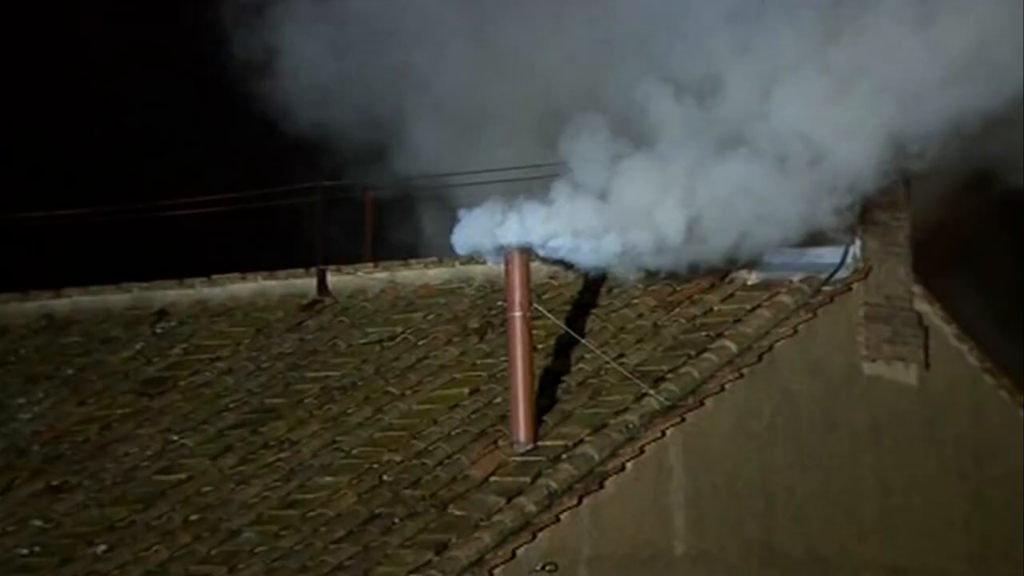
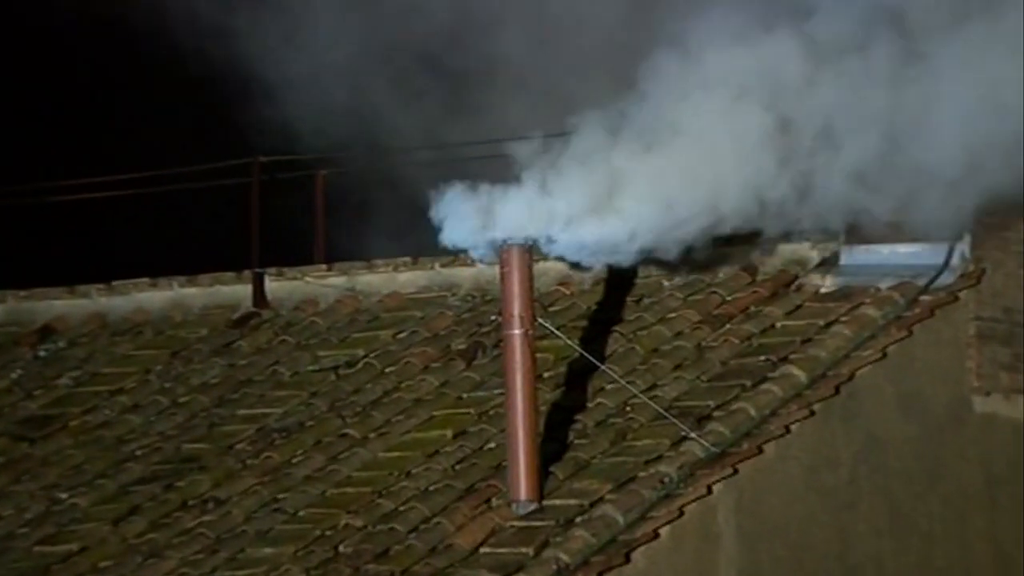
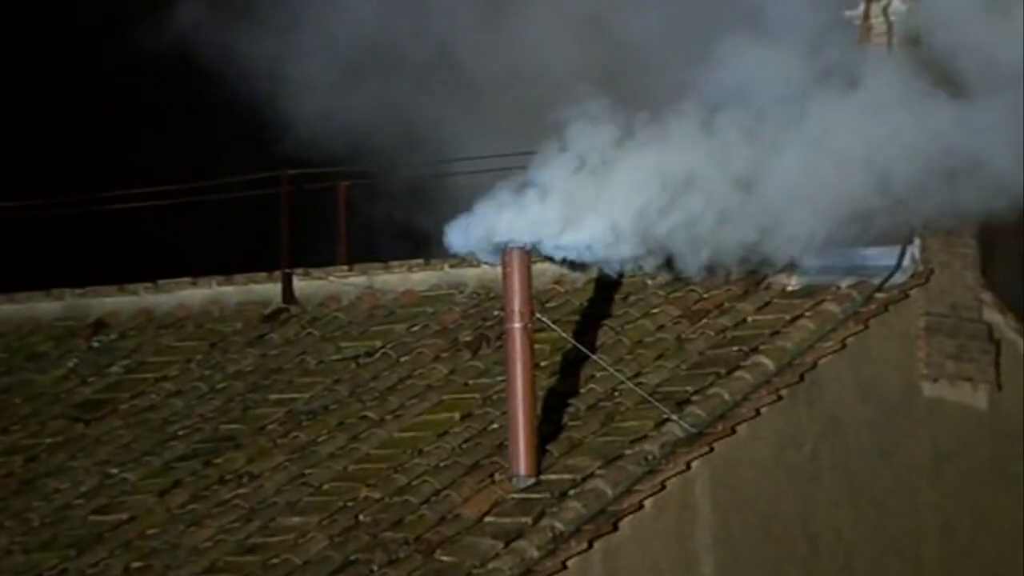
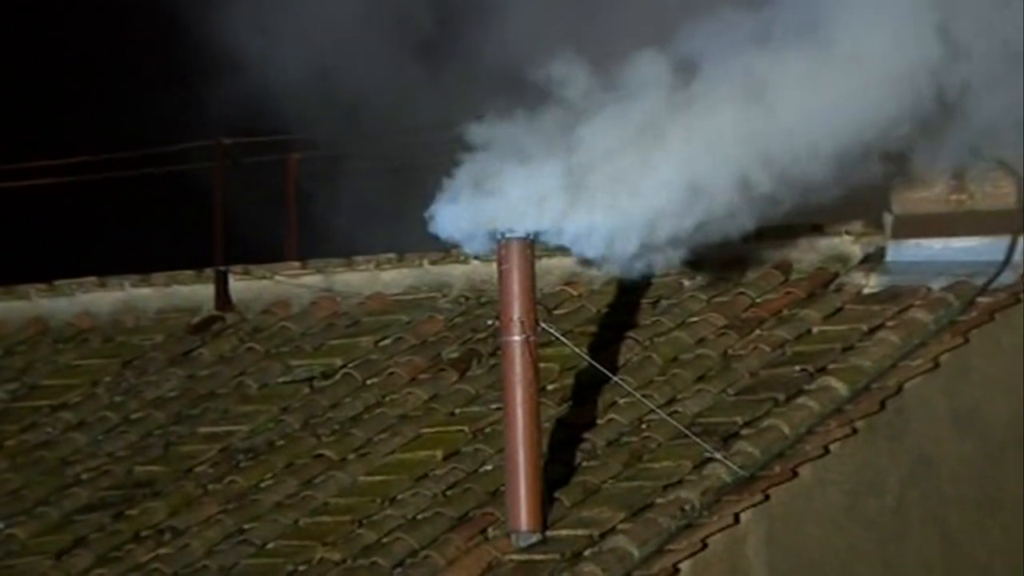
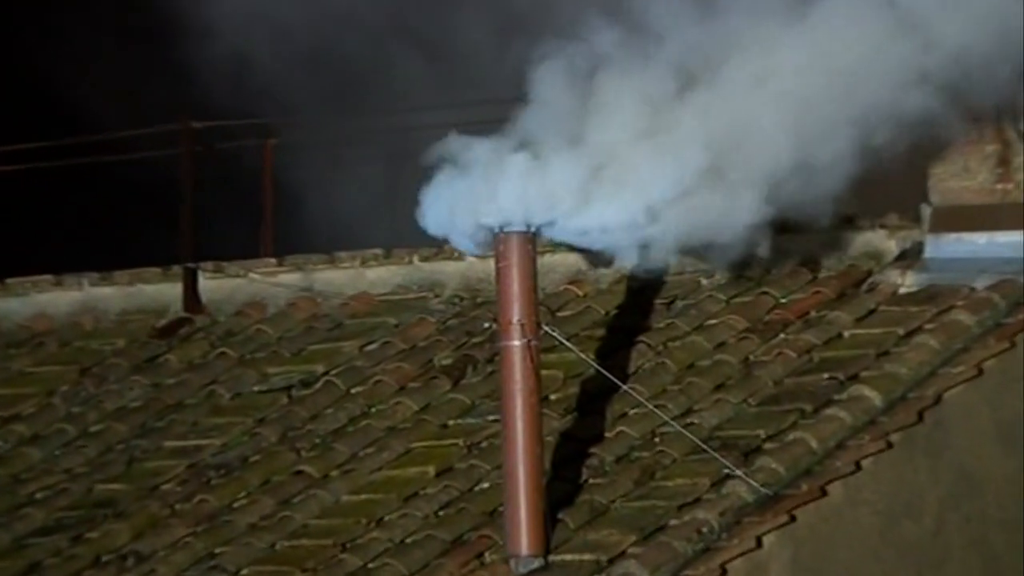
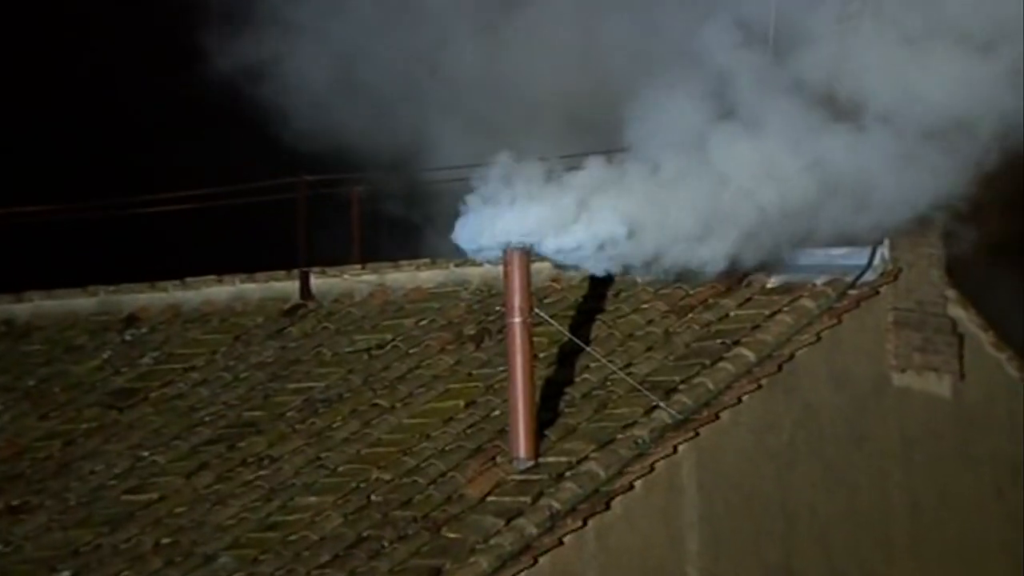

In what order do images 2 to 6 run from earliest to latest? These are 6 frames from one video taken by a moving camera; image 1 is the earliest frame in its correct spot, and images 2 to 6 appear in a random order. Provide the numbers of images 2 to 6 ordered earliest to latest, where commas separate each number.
6, 3, 2, 4, 5
